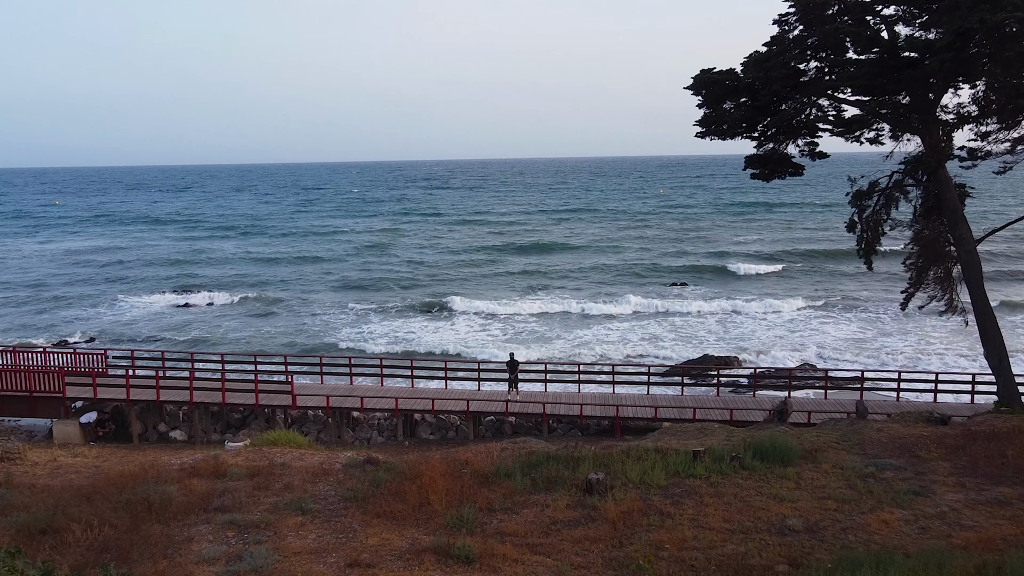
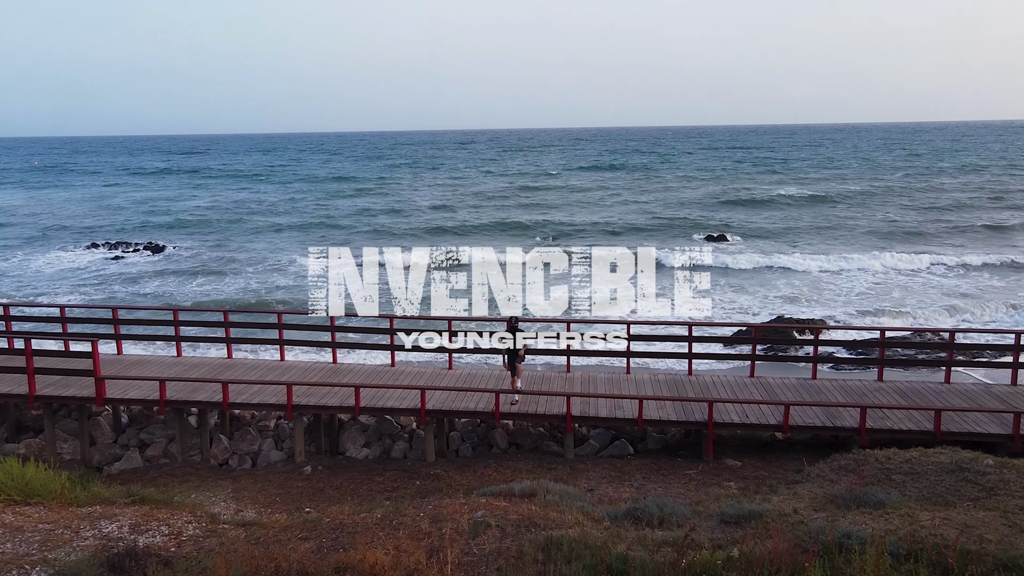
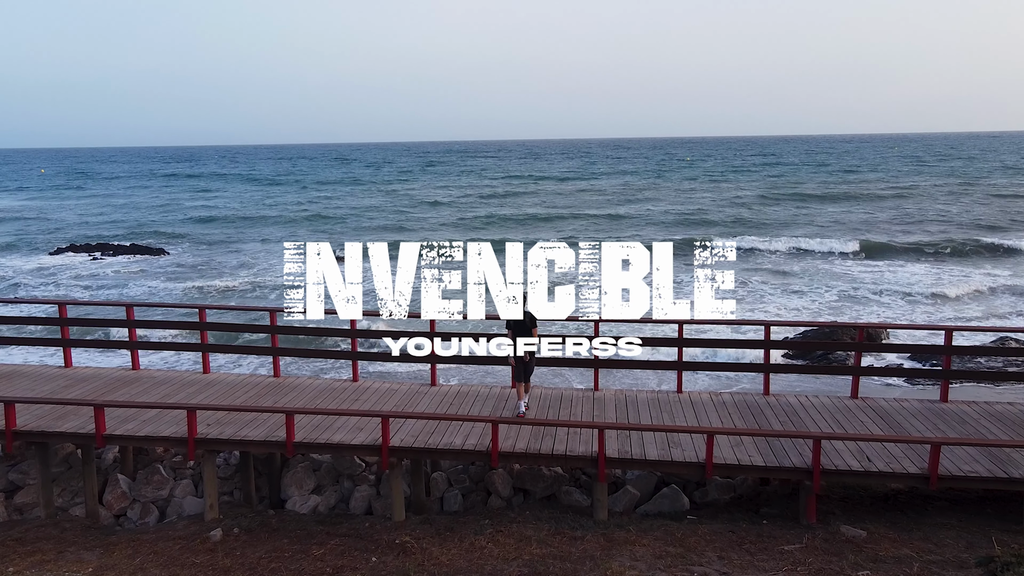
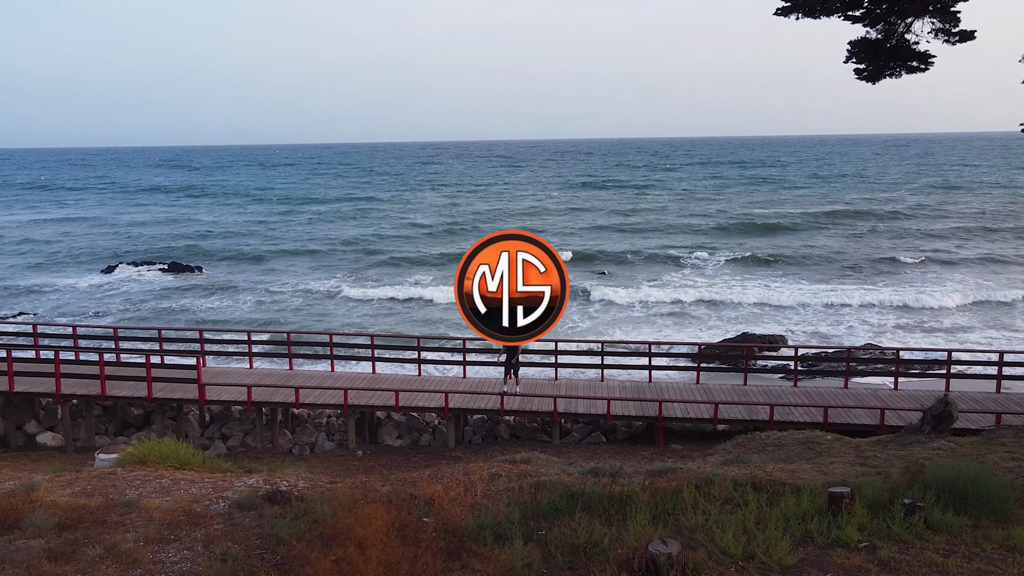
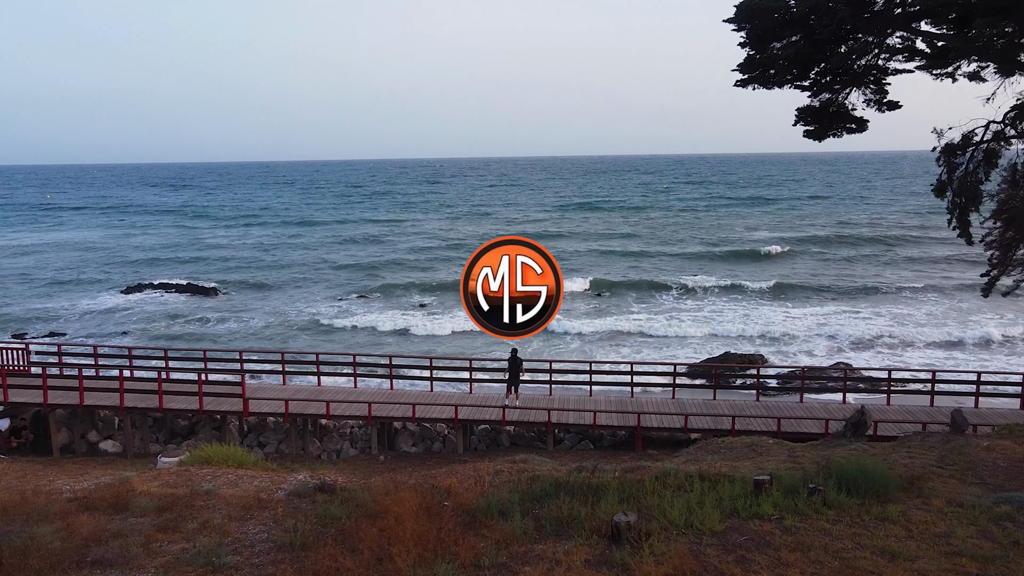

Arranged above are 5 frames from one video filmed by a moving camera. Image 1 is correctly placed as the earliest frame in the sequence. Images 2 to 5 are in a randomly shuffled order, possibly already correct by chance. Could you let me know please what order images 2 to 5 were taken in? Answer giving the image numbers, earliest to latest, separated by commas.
5, 4, 2, 3
